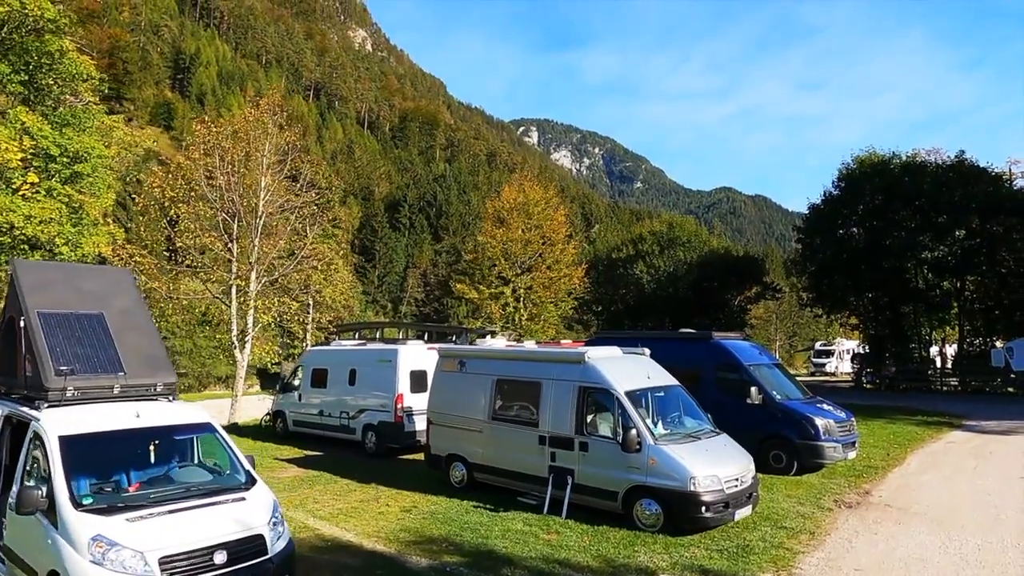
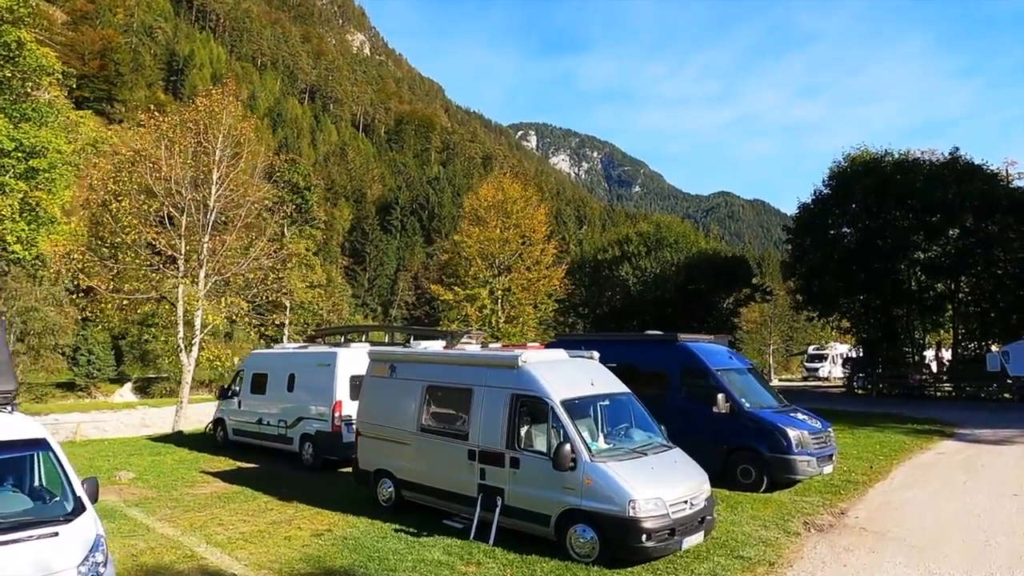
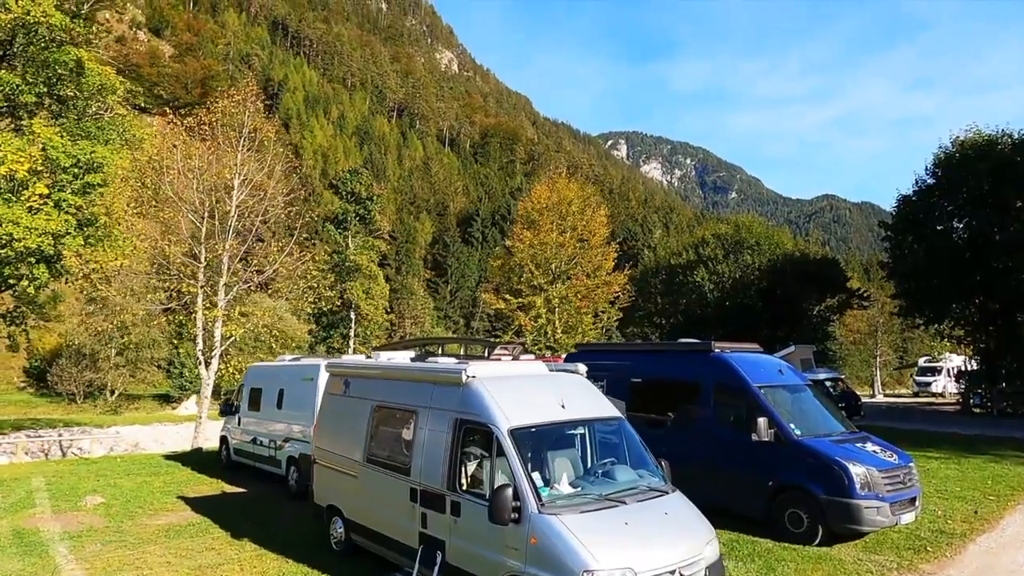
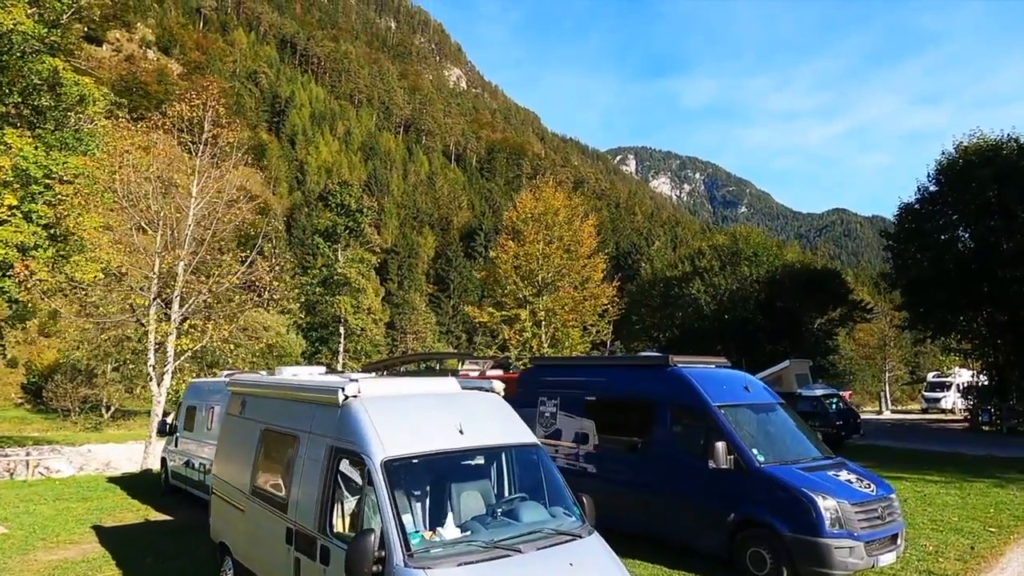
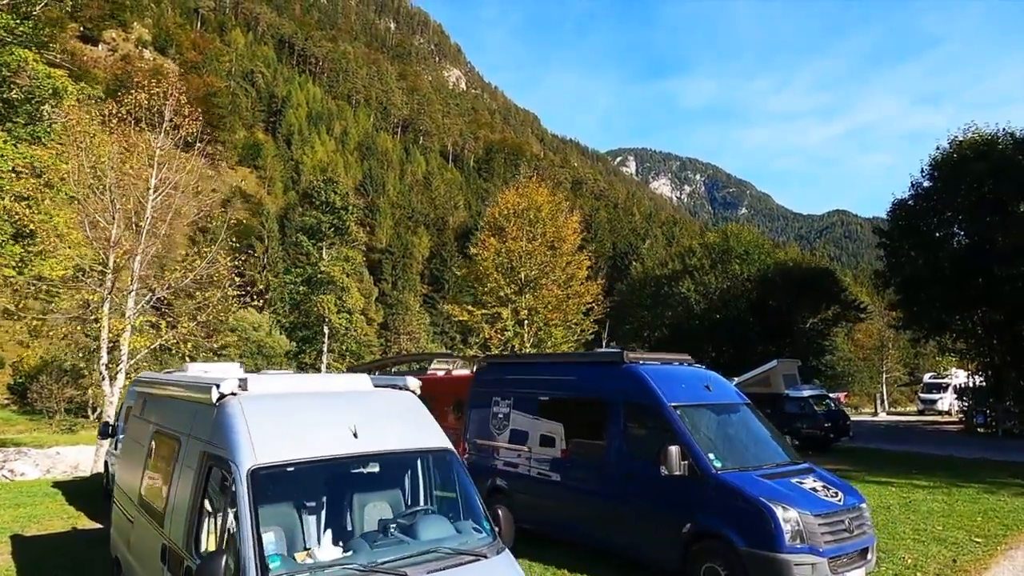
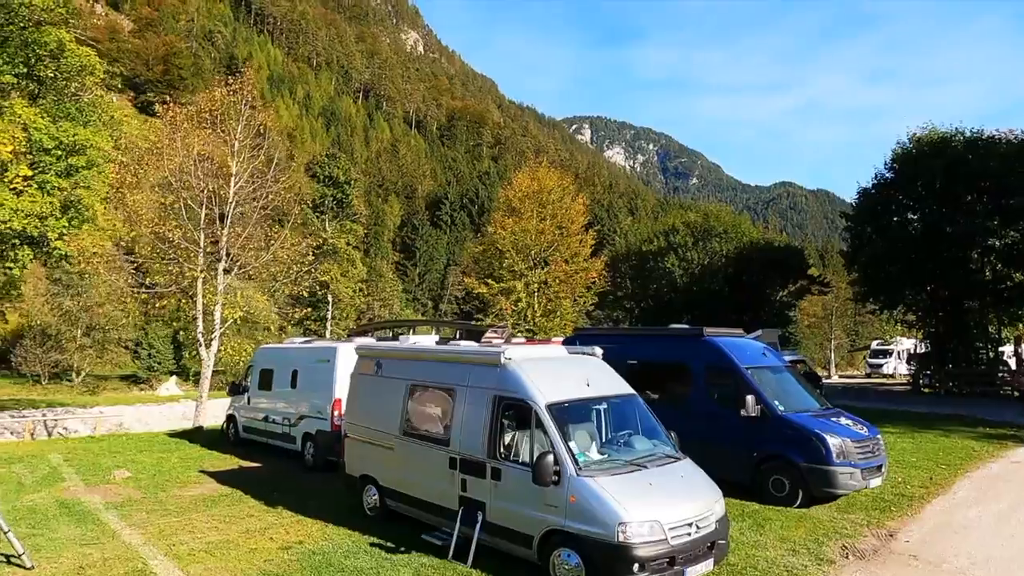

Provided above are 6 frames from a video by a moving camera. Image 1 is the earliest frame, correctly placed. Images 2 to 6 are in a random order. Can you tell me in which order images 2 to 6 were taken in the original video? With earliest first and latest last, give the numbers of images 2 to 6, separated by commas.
2, 6, 3, 4, 5
